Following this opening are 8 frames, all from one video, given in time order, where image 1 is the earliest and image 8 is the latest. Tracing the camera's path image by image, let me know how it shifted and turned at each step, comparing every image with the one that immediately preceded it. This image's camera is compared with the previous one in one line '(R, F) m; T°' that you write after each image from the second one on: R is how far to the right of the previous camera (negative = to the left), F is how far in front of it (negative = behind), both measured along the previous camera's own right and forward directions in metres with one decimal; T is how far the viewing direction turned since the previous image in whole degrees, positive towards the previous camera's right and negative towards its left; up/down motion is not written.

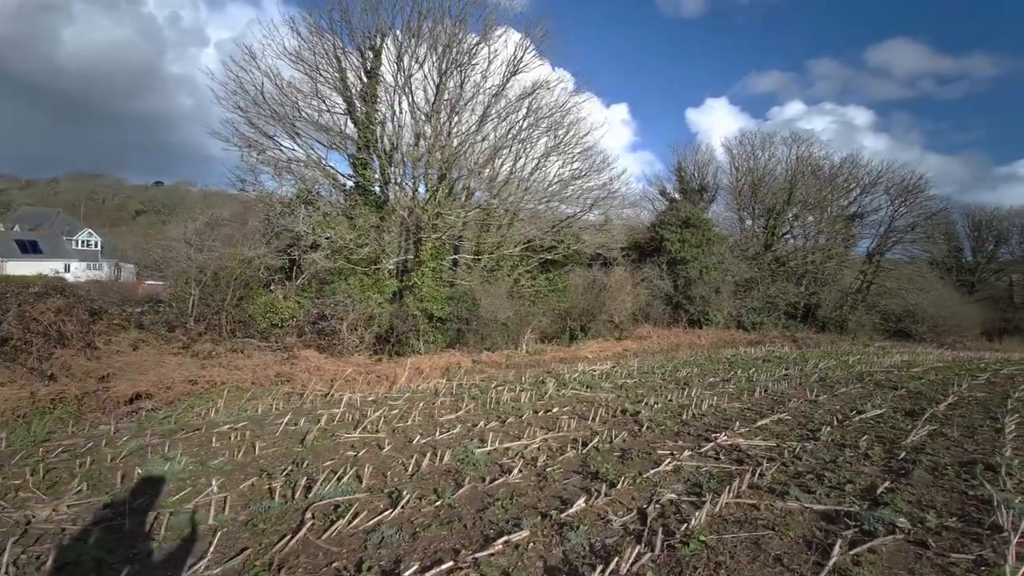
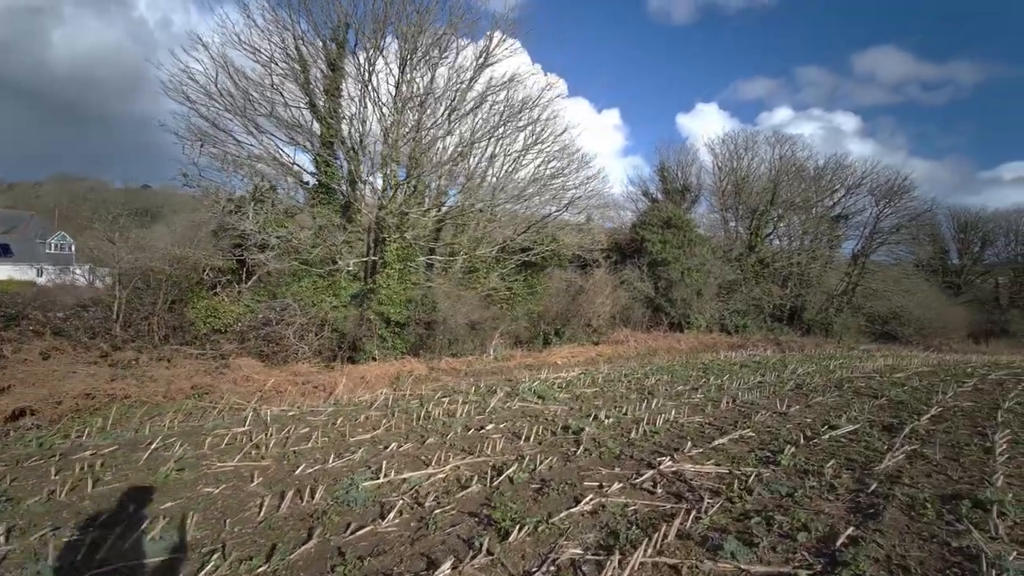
(+0.8, +0.8) m; +1°
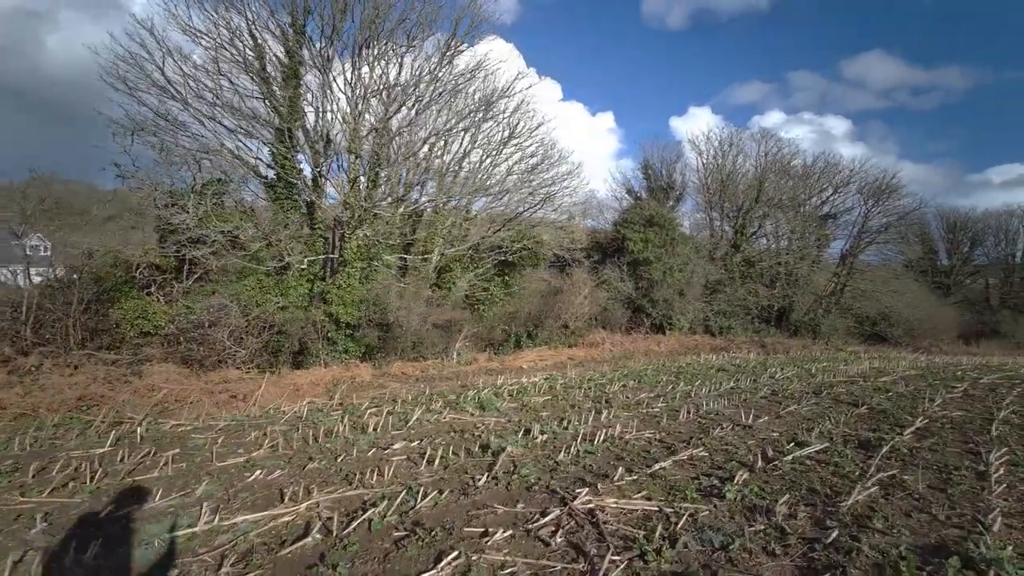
(+0.9, +0.9) m; +1°
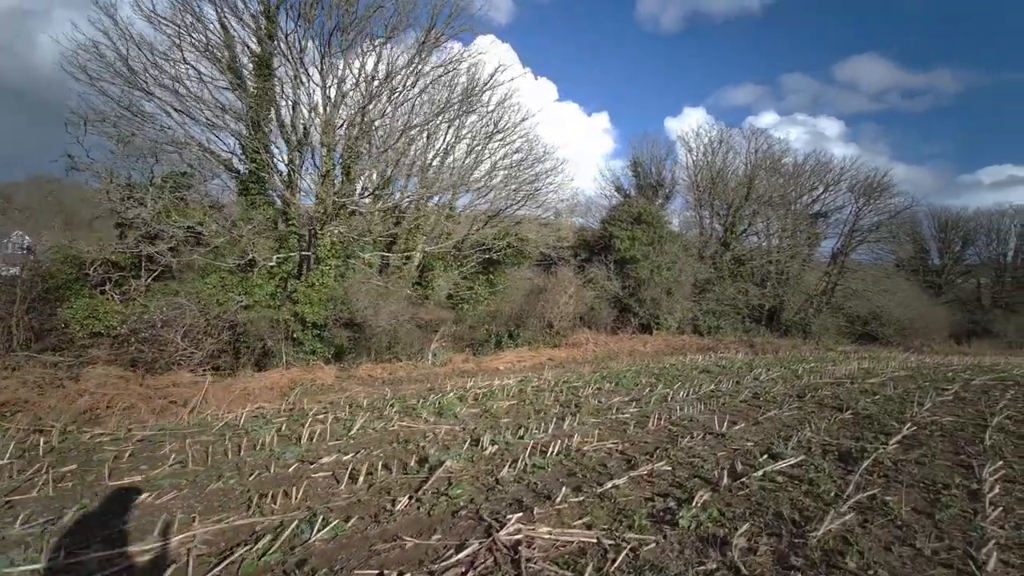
(+0.5, +0.5) m; +1°
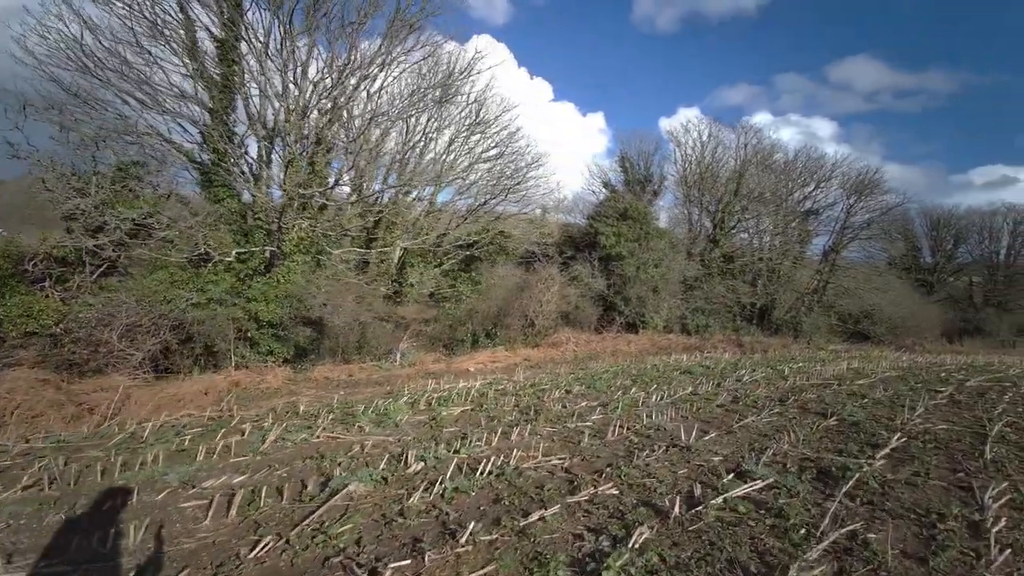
(+0.6, +0.7) m; +1°
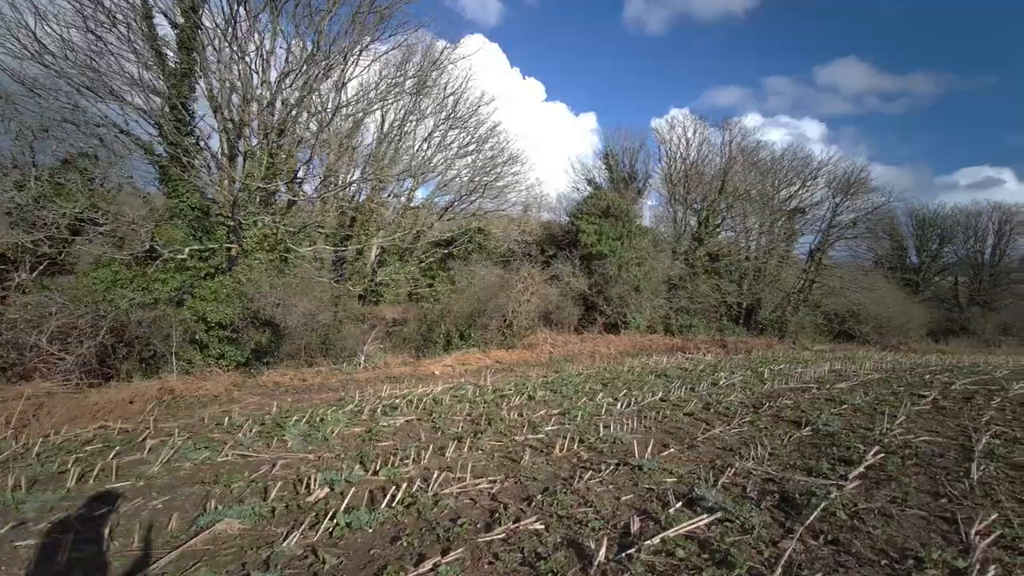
(+0.5, +0.6) m; +1°
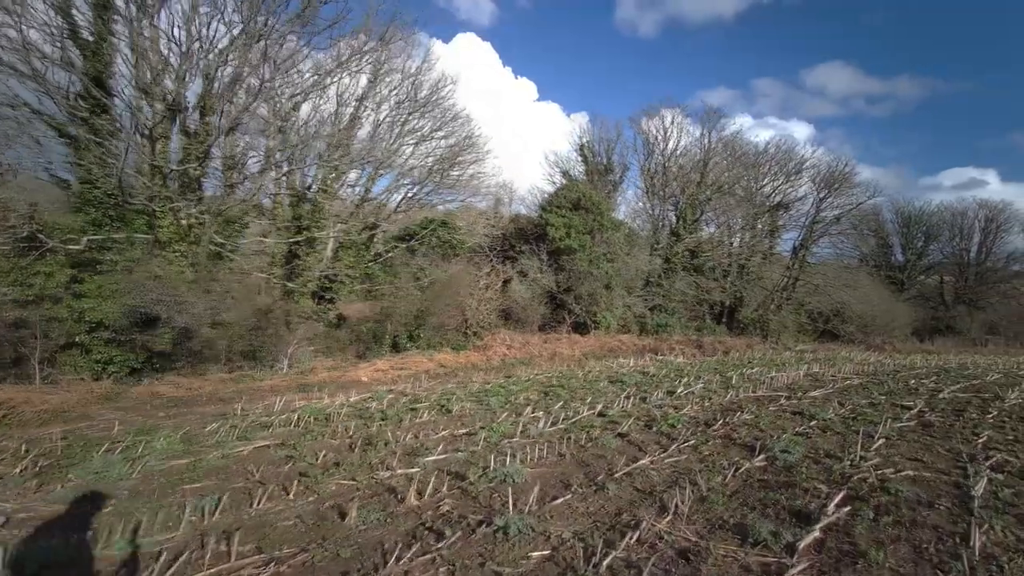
(+1.1, +1.3) m; +1°
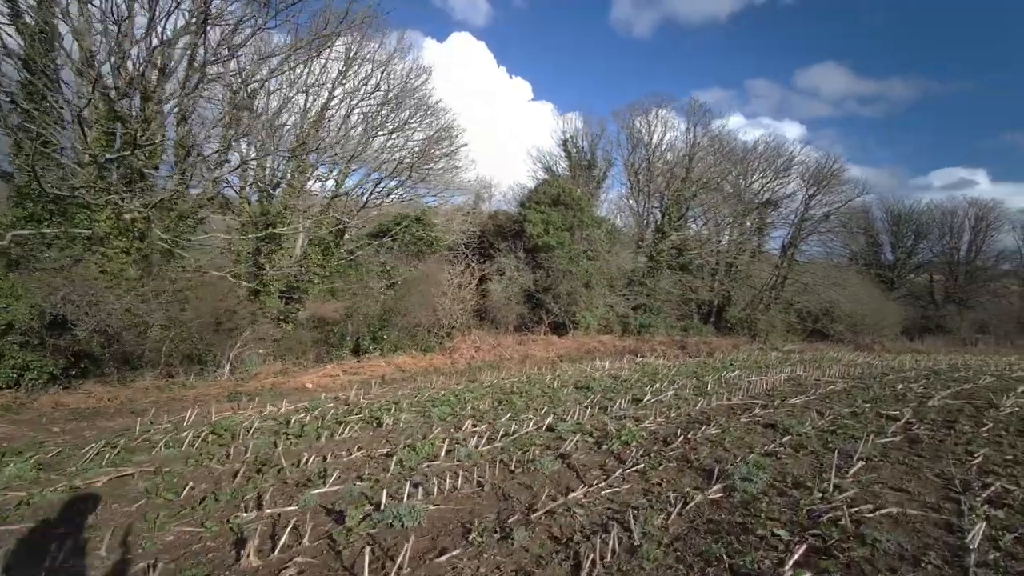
(+0.7, +0.8) m; +1°
